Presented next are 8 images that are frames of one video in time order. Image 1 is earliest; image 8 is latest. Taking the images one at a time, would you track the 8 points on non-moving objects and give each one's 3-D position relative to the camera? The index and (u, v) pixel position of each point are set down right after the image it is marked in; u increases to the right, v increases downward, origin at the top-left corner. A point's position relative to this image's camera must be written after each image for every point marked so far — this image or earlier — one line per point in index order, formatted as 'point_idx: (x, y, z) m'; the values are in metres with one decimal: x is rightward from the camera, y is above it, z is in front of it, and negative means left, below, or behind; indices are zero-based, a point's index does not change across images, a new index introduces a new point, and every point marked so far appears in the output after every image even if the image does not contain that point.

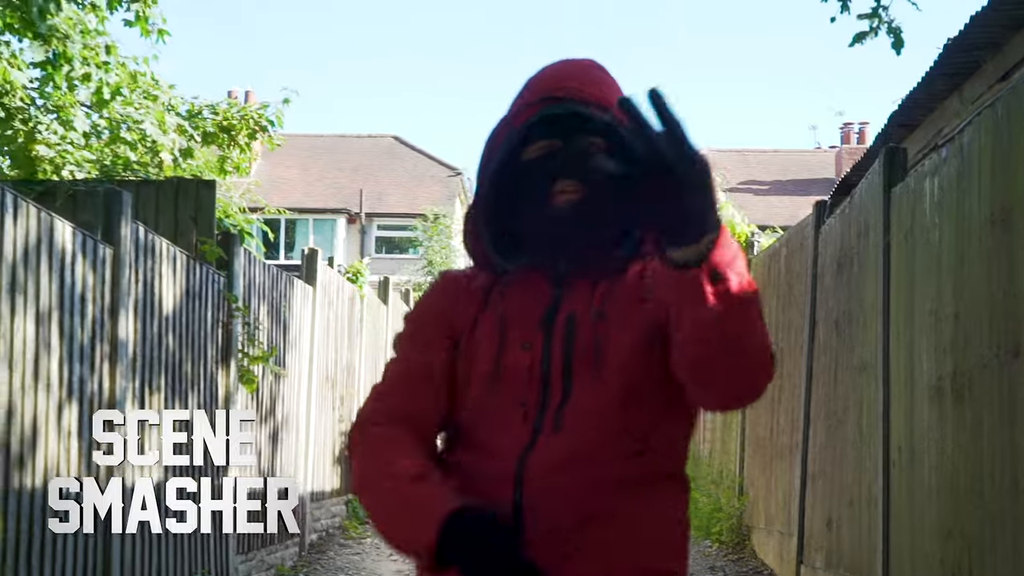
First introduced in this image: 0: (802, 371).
0: (+1.7, -0.5, +6.5) m
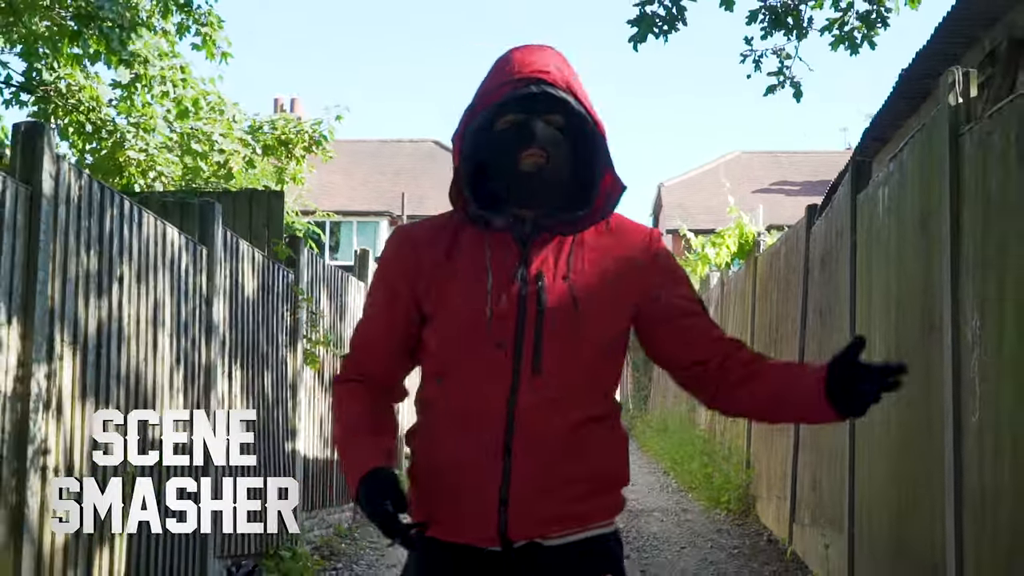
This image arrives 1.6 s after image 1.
0: (+1.8, -0.4, +7.3) m
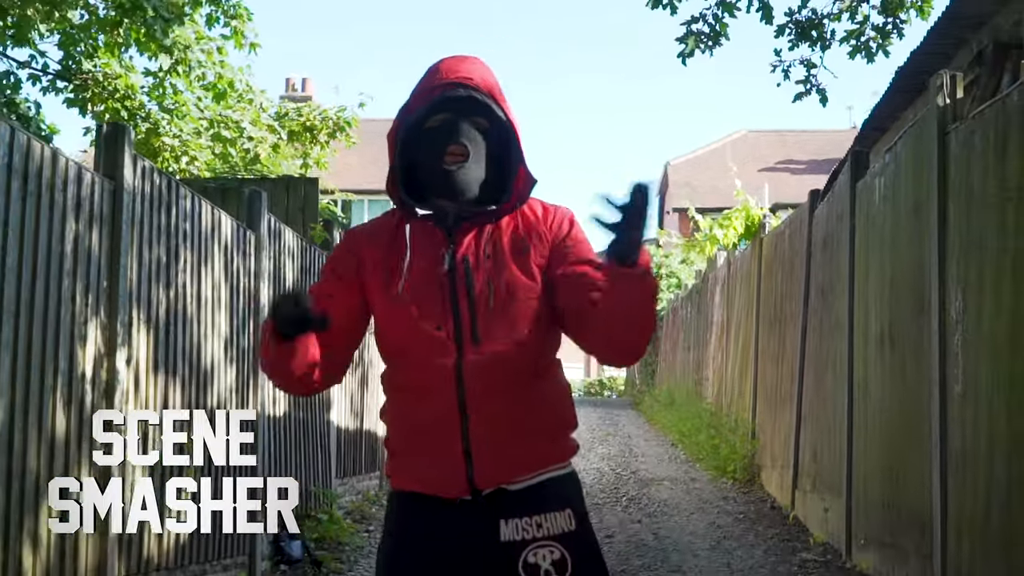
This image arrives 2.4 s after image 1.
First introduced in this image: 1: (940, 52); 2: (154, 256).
0: (+2.0, -0.3, +7.8) m
1: (+2.1, +1.1, +5.5) m
2: (-1.4, +0.1, +4.5) m
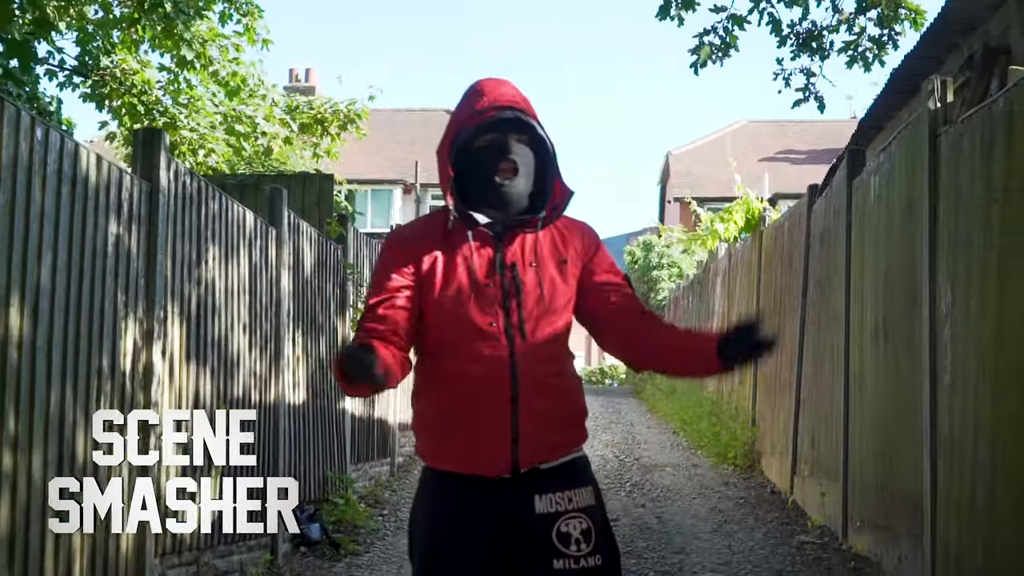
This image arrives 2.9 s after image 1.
0: (+2.0, -0.2, +8.0) m
1: (+2.1, +1.2, +5.7) m
2: (-1.4, +0.1, +4.8) m
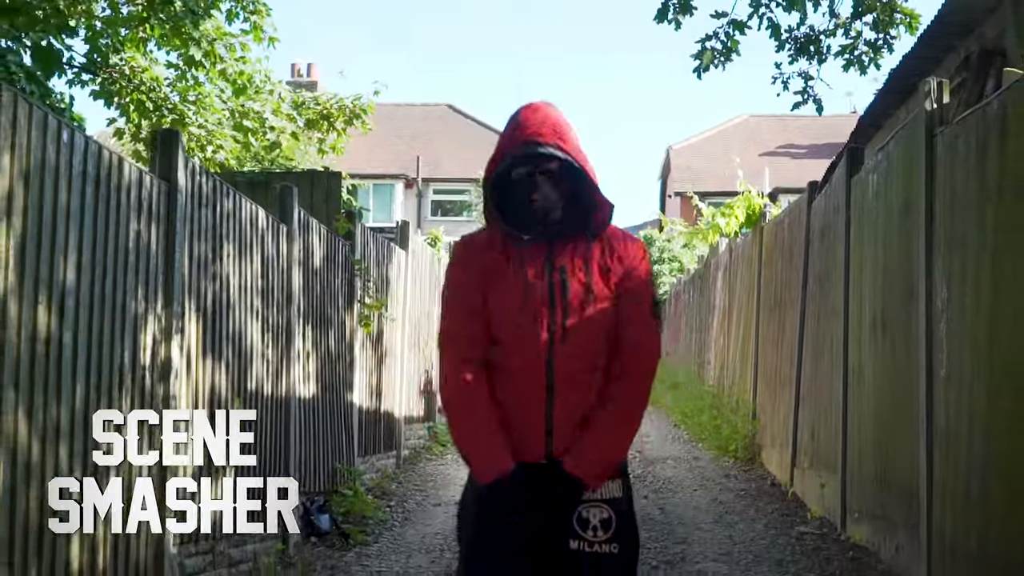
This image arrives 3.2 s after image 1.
0: (+2.0, -0.2, +8.2) m
1: (+2.2, +1.2, +5.9) m
2: (-1.3, +0.2, +4.9) m
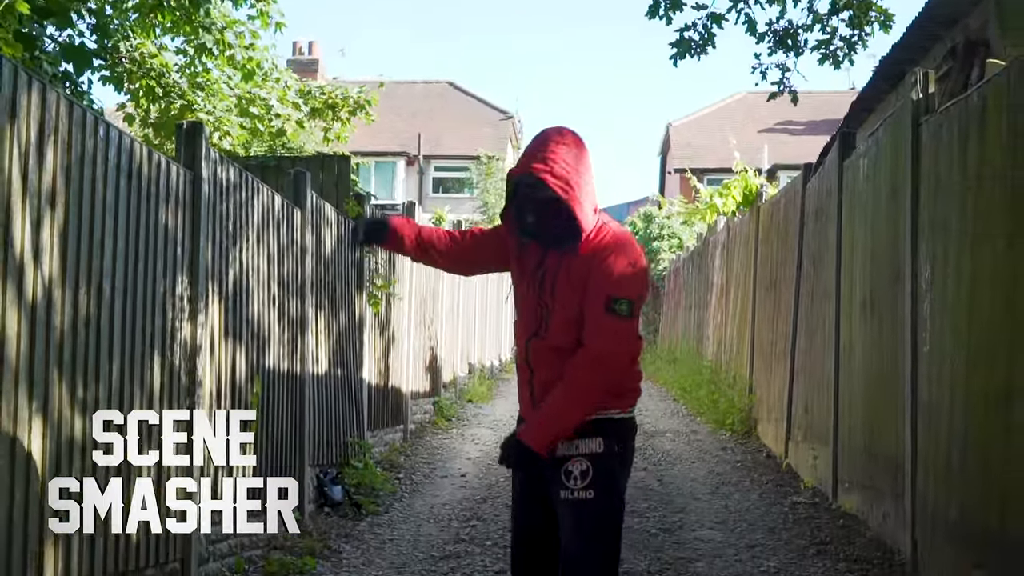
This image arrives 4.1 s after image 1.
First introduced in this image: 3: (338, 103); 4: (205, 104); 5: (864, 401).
0: (+2.1, -0.1, +8.4) m
1: (+2.2, +1.3, +6.1) m
2: (-1.3, +0.2, +5.1) m
3: (-1.9, +2.1, +12.4) m
4: (-3.0, +1.8, +11.0) m
5: (+1.9, -0.6, +6.0) m
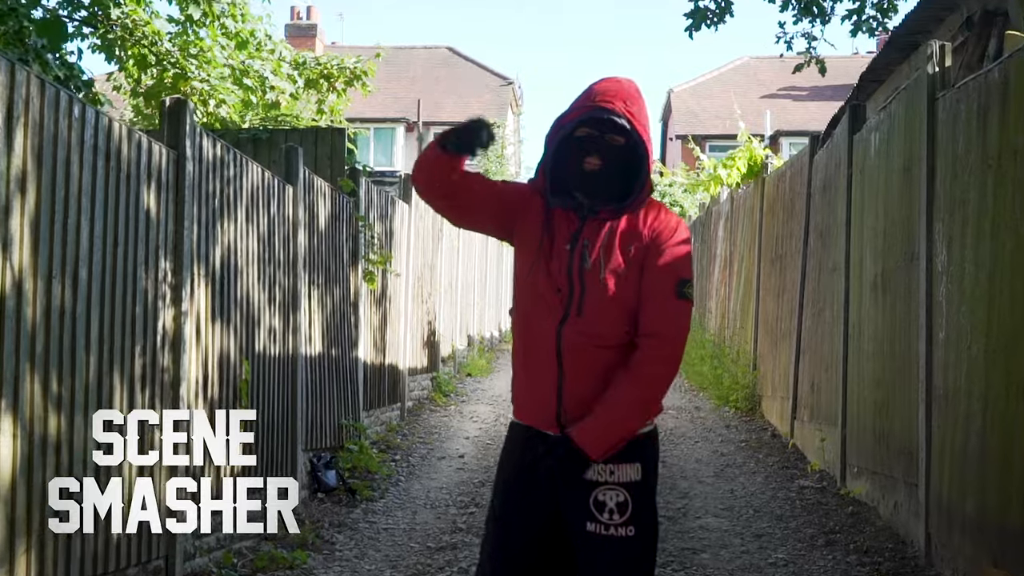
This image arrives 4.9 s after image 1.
0: (+2.1, +0.1, +8.2) m
1: (+2.2, +1.4, +5.8) m
2: (-1.3, +0.3, +4.9) m
3: (-1.9, +2.4, +12.1) m
4: (-3.0, +2.0, +10.8) m
5: (+1.9, -0.5, +5.8) m
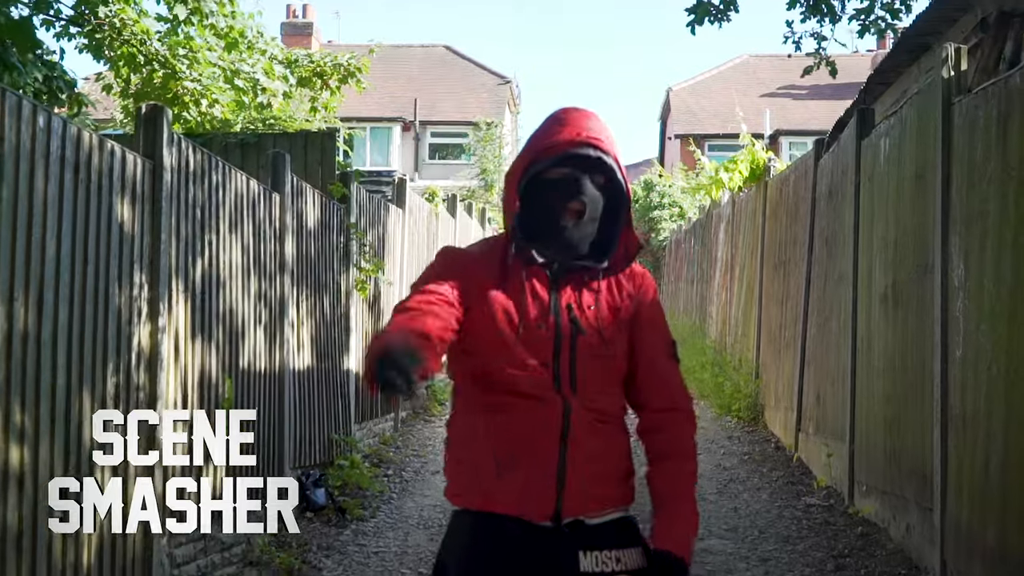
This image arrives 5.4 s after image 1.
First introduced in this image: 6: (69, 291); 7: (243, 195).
0: (+2.0, +0.1, +8.0) m
1: (+2.1, +1.3, +5.6) m
2: (-1.3, +0.2, +4.7) m
3: (-2.0, +2.3, +11.9) m
4: (-3.0, +2.0, +10.5) m
5: (+1.8, -0.6, +5.6) m
6: (-1.5, 0.0, +3.7) m
7: (-1.3, +0.4, +5.5) m
